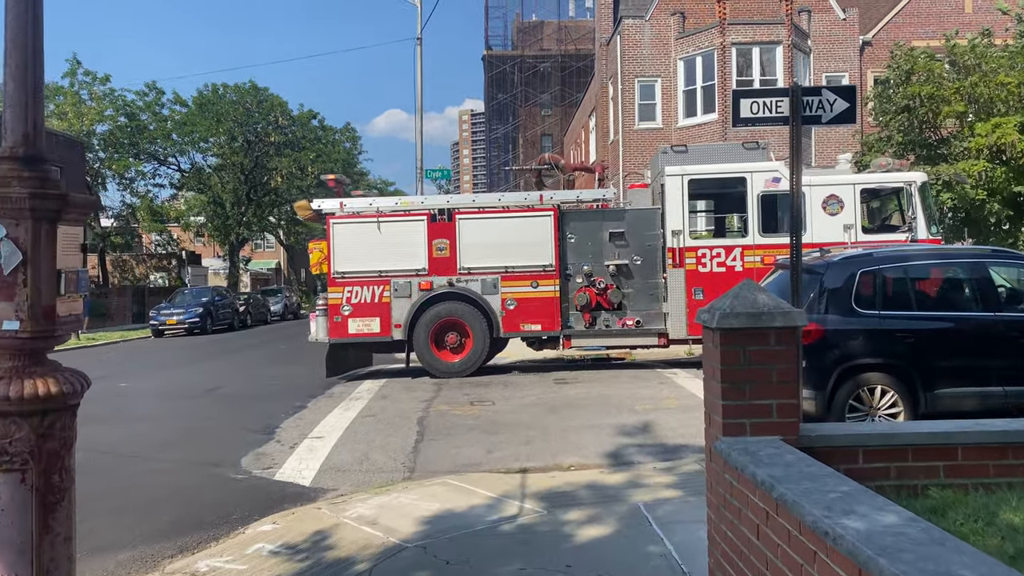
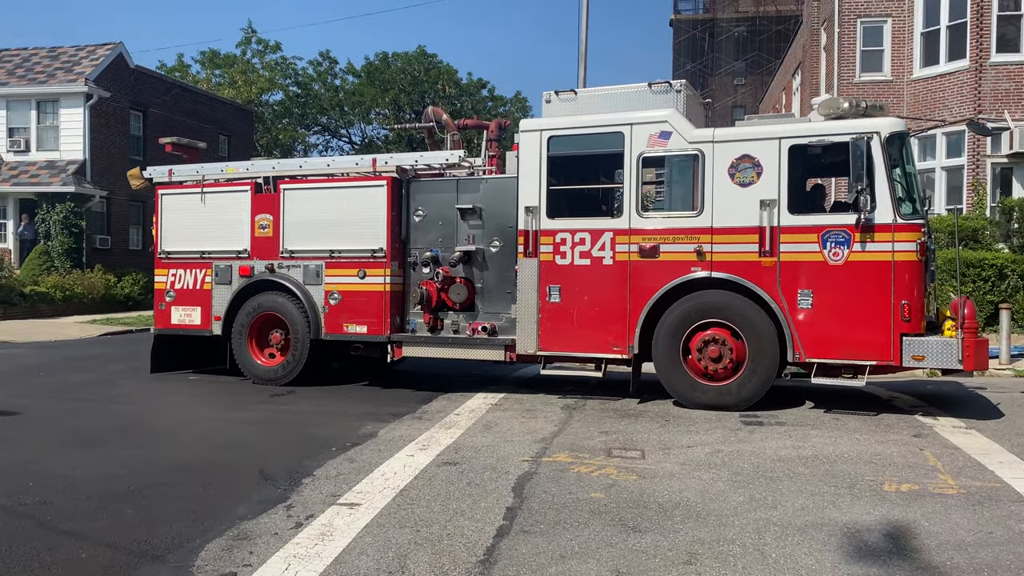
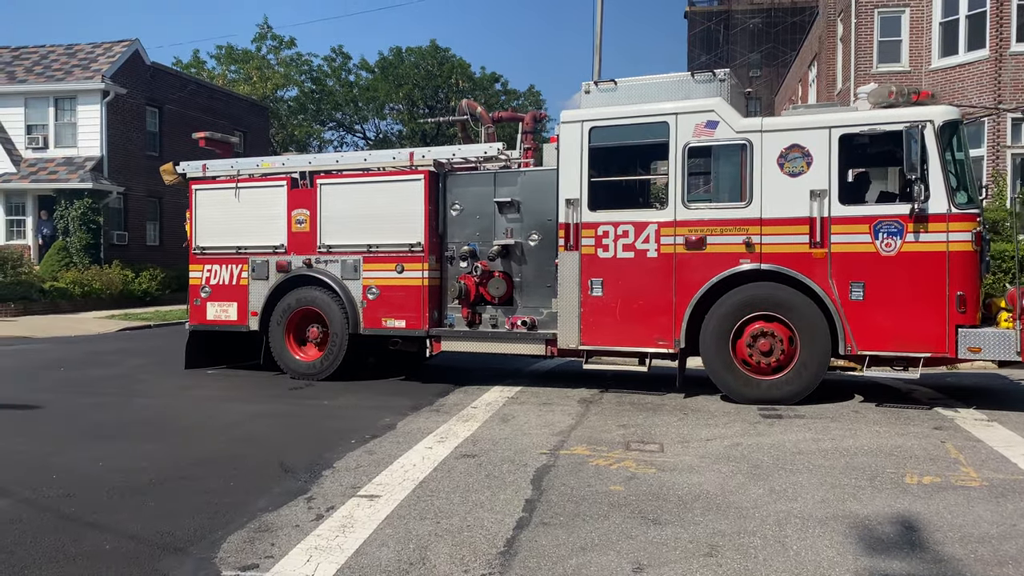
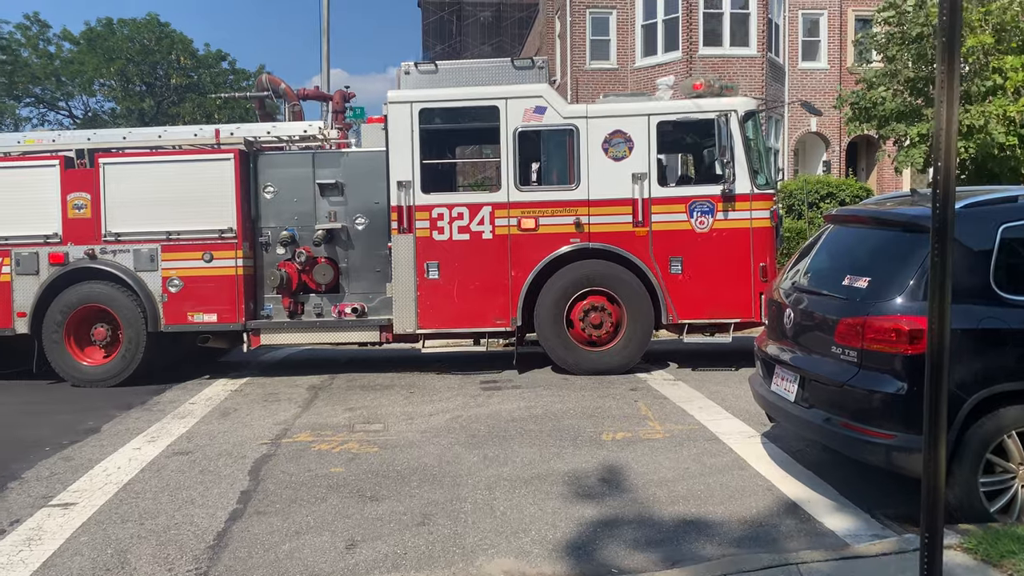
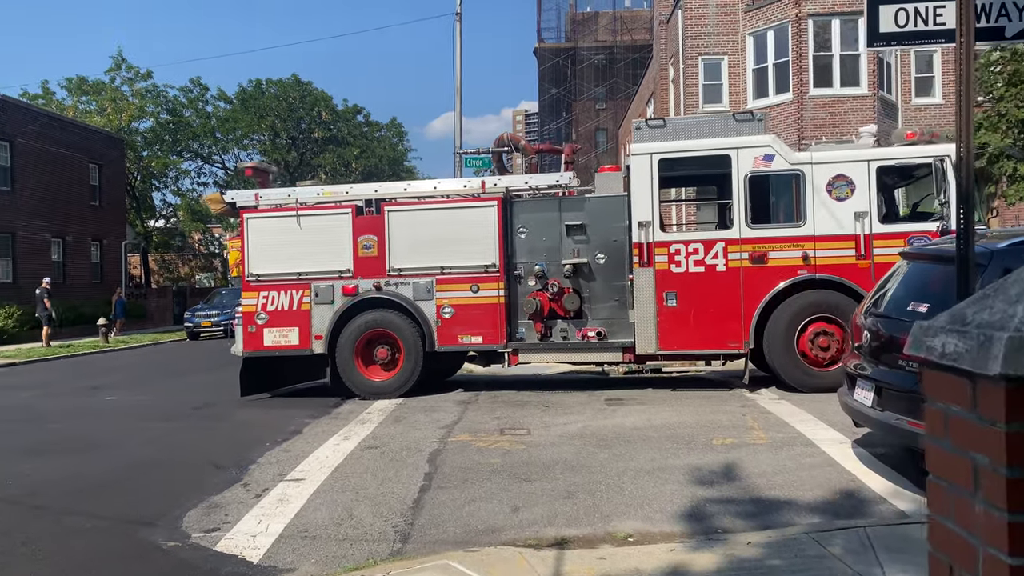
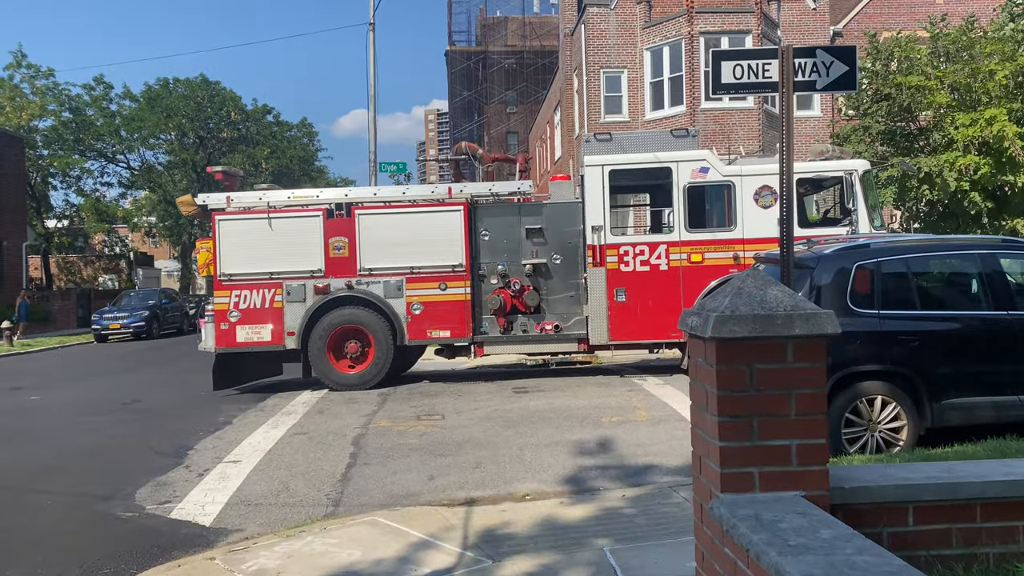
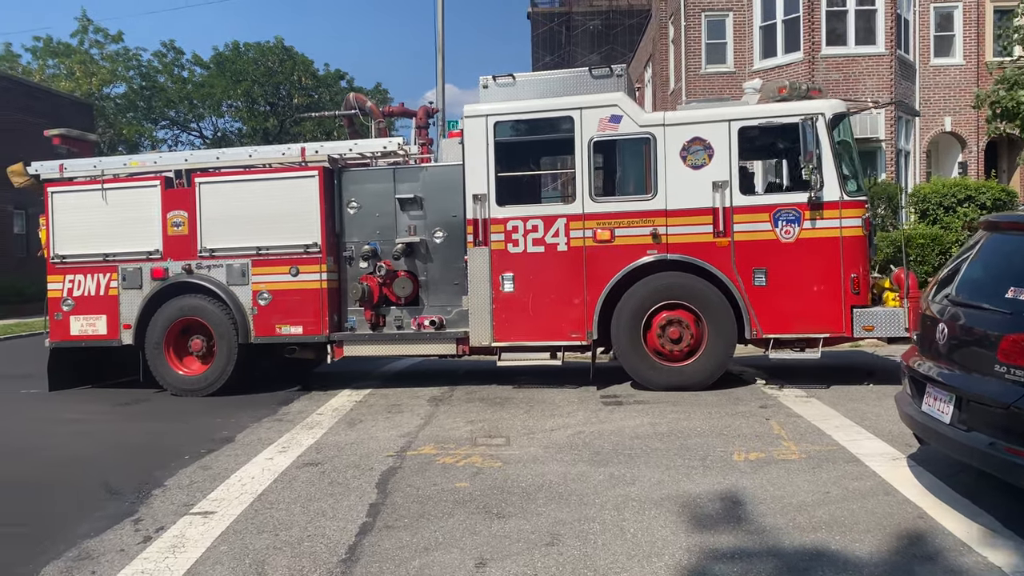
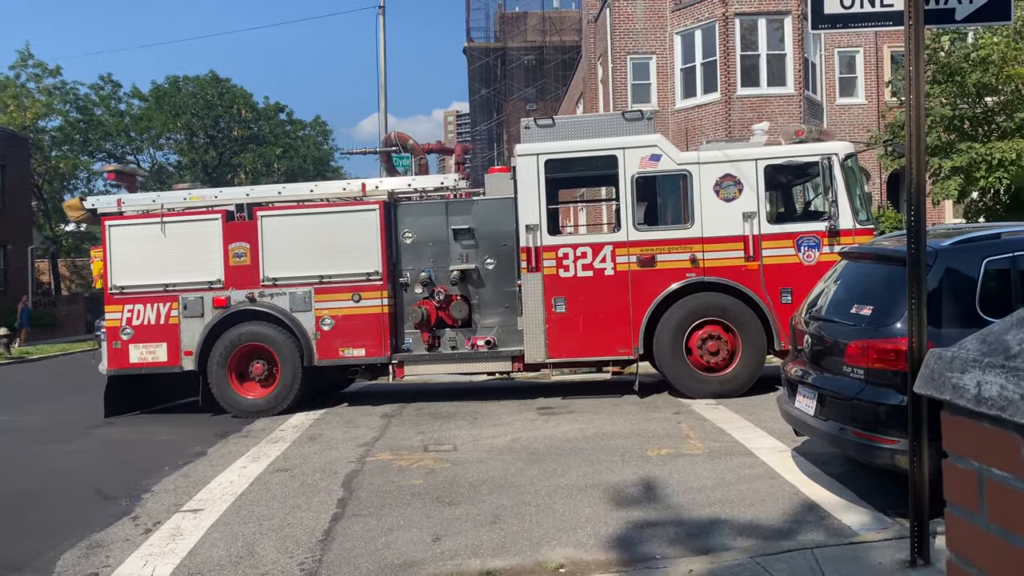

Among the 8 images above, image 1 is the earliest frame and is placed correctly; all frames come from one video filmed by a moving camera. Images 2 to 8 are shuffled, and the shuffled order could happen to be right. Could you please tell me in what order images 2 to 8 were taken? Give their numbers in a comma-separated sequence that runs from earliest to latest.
6, 5, 8, 4, 7, 3, 2
